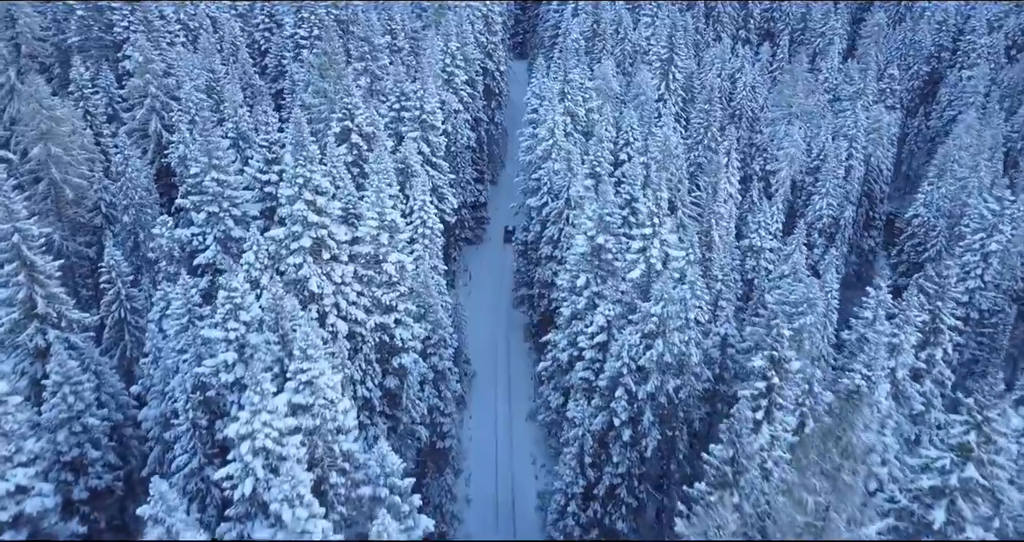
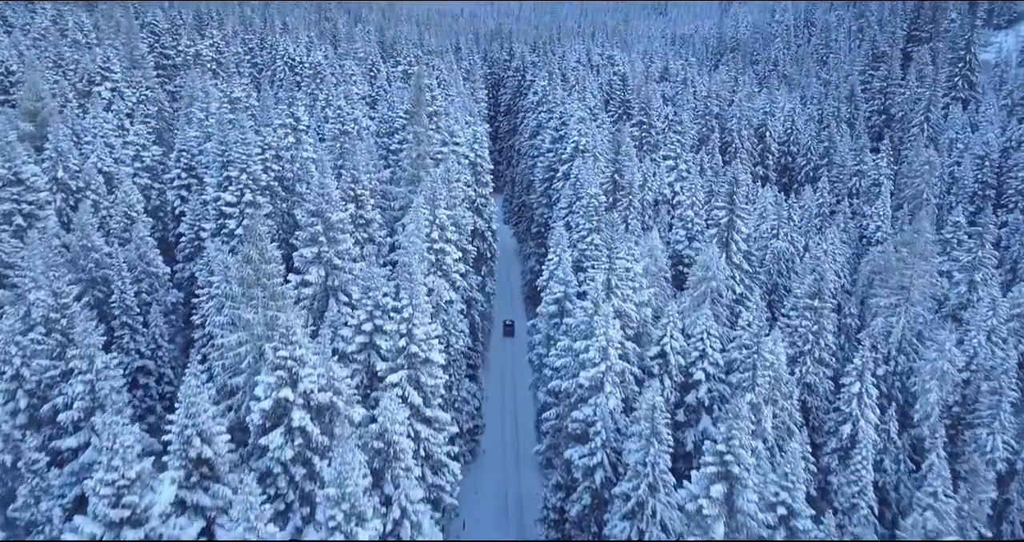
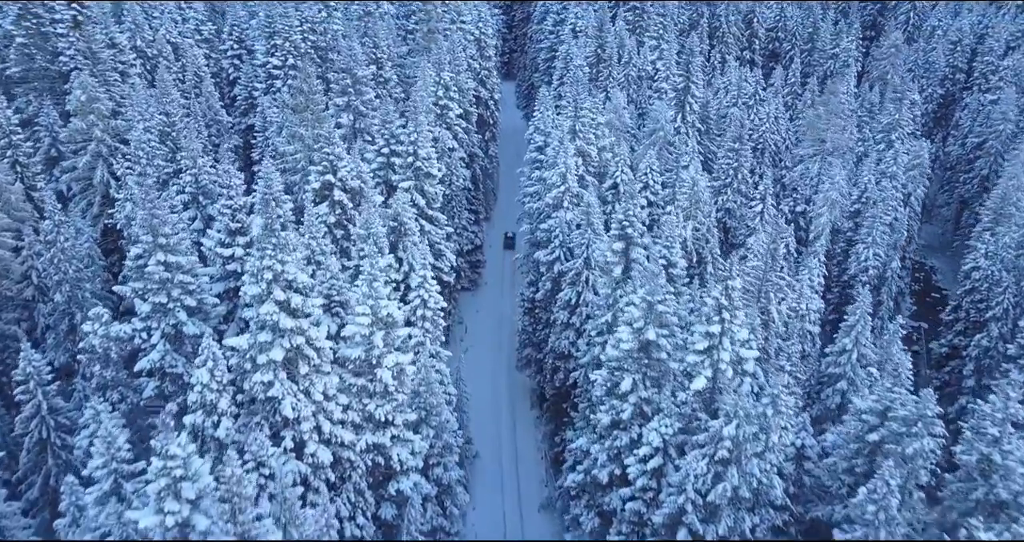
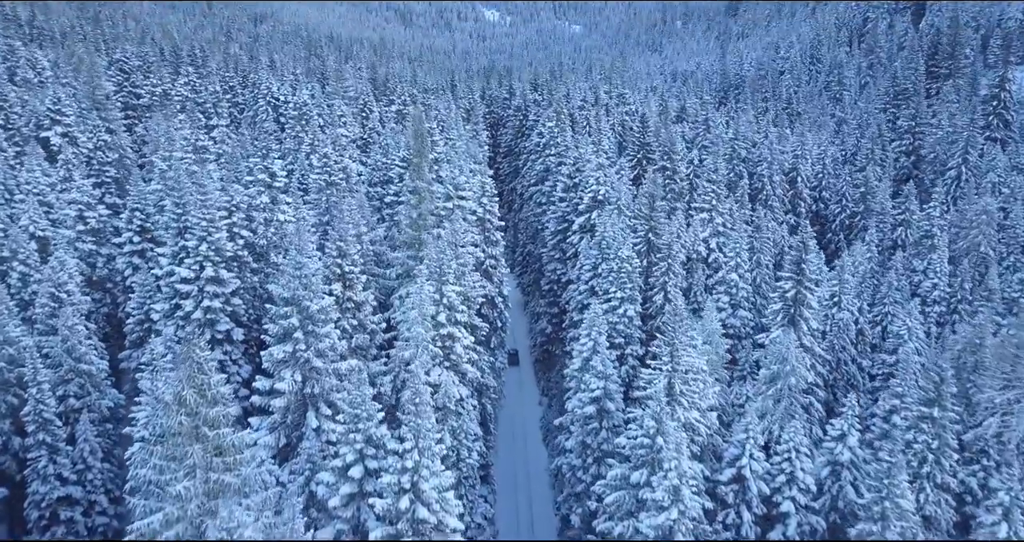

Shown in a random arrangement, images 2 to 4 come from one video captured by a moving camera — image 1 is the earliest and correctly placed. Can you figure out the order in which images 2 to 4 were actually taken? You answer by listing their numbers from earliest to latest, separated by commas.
3, 2, 4
